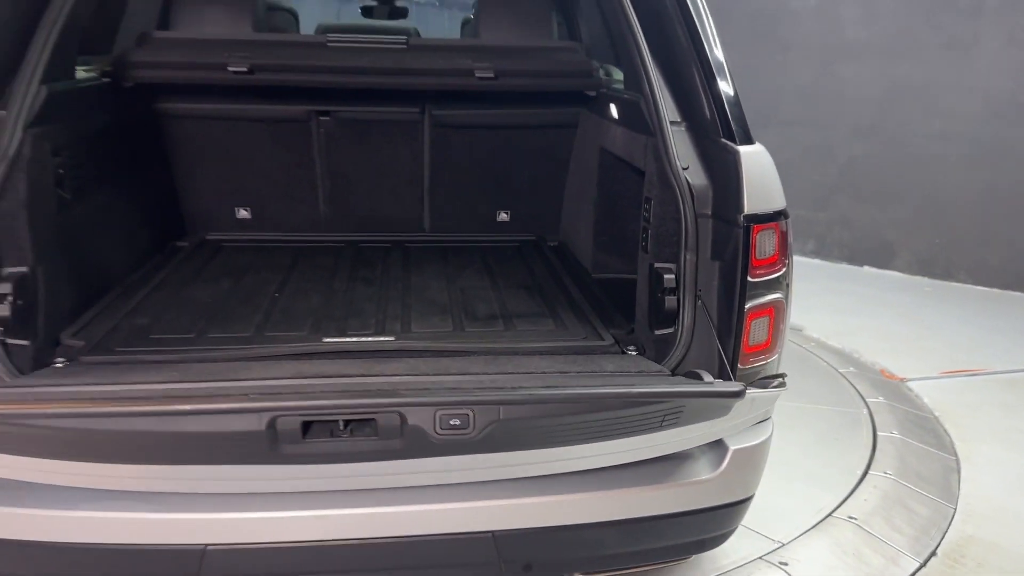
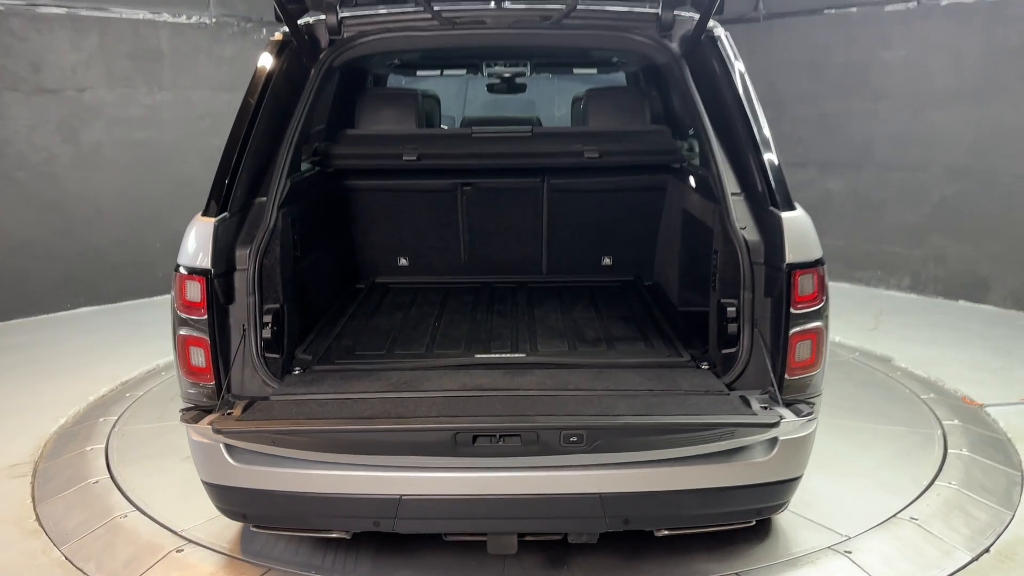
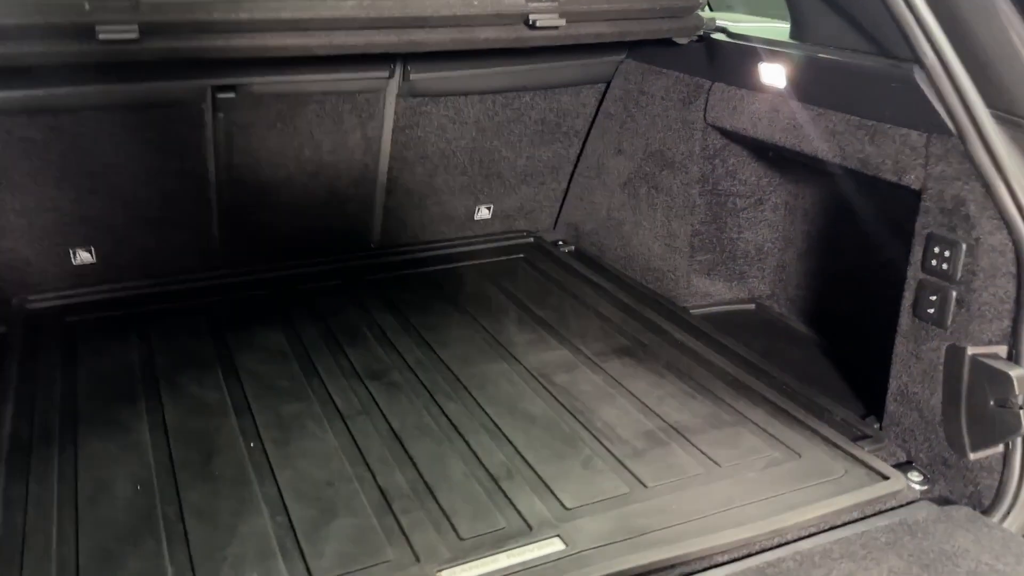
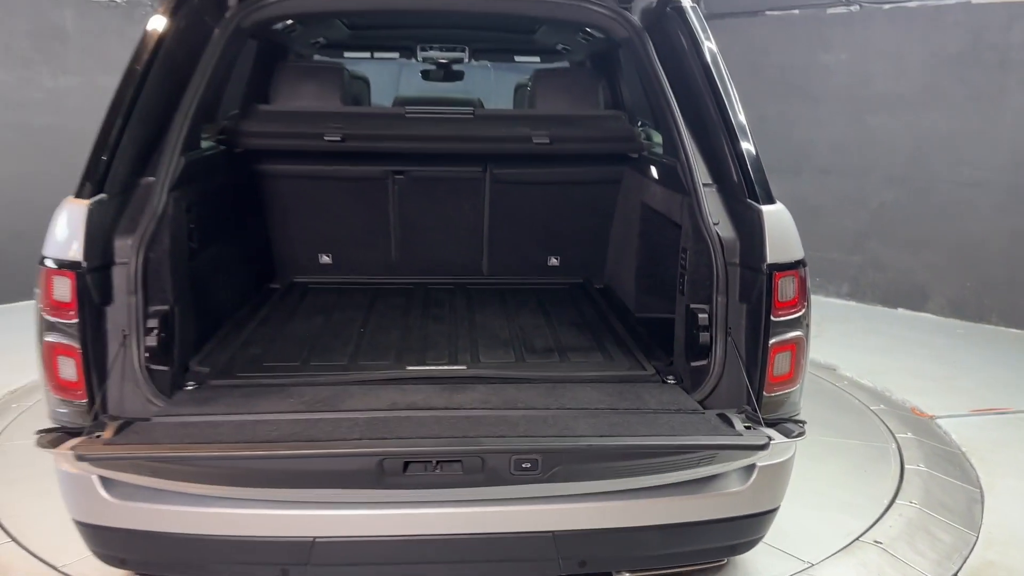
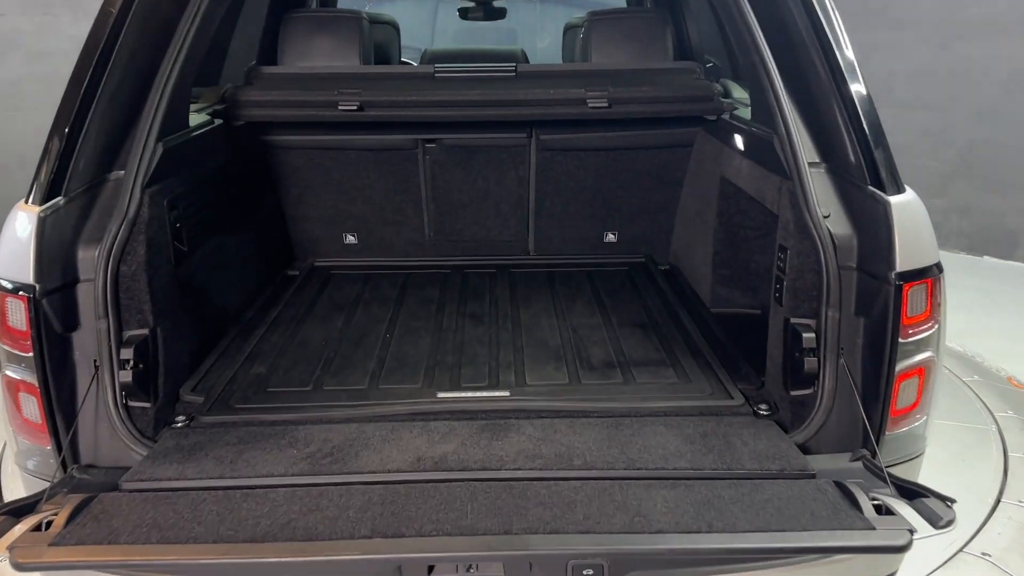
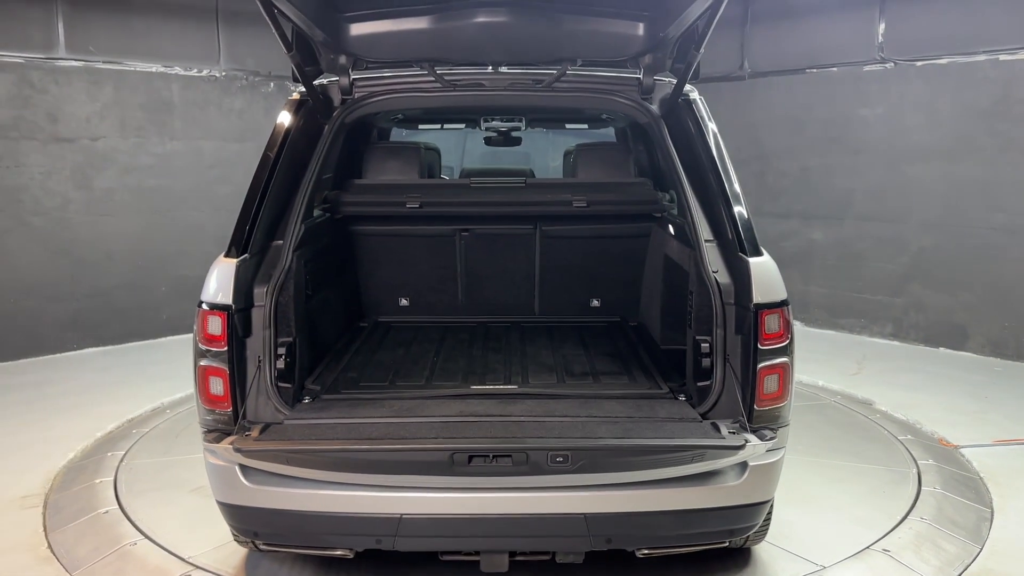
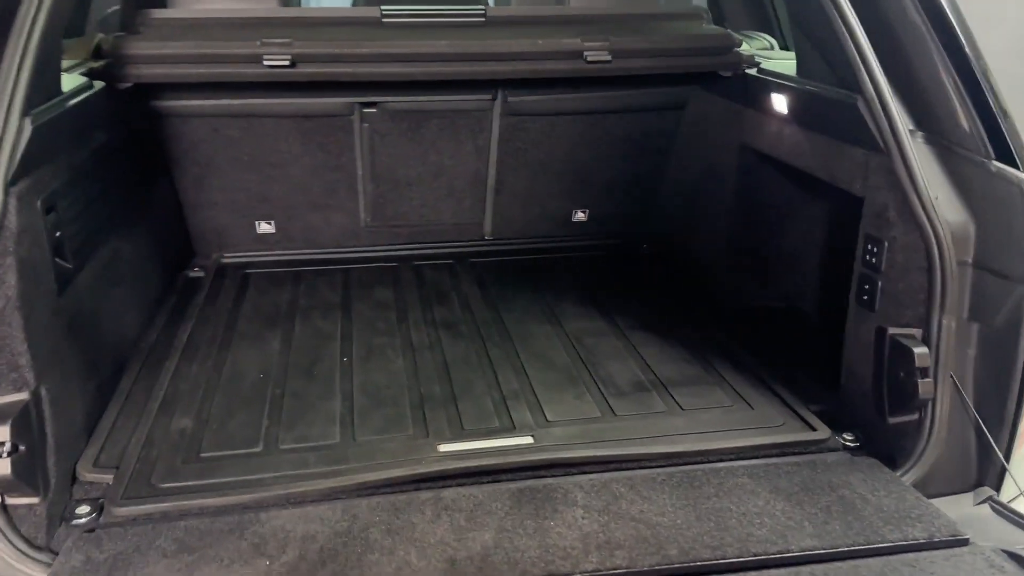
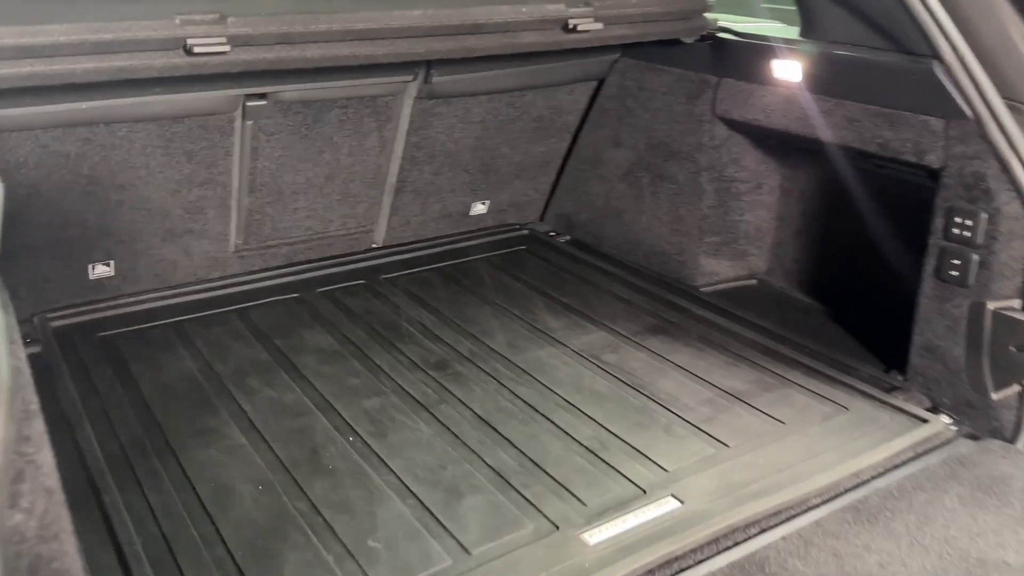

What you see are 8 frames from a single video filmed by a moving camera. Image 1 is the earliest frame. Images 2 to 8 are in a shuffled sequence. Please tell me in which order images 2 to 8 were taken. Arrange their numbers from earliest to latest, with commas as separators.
4, 6, 2, 5, 7, 3, 8
